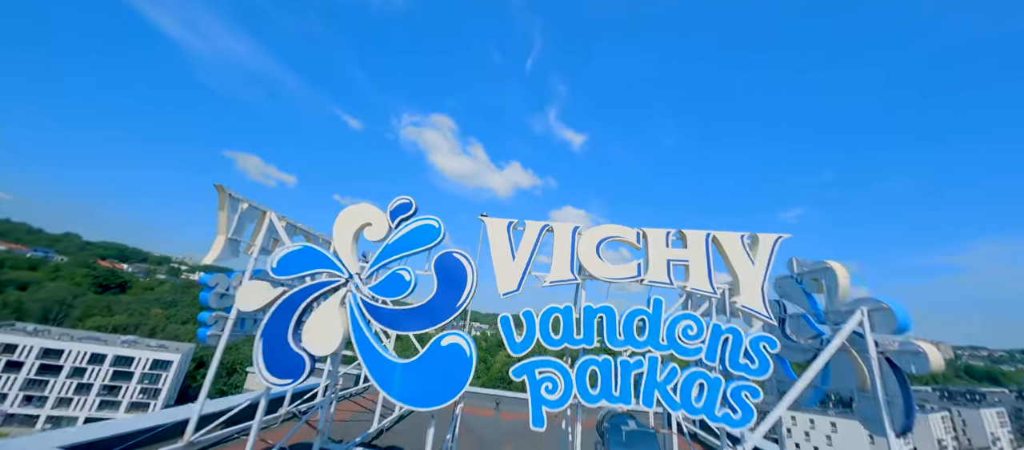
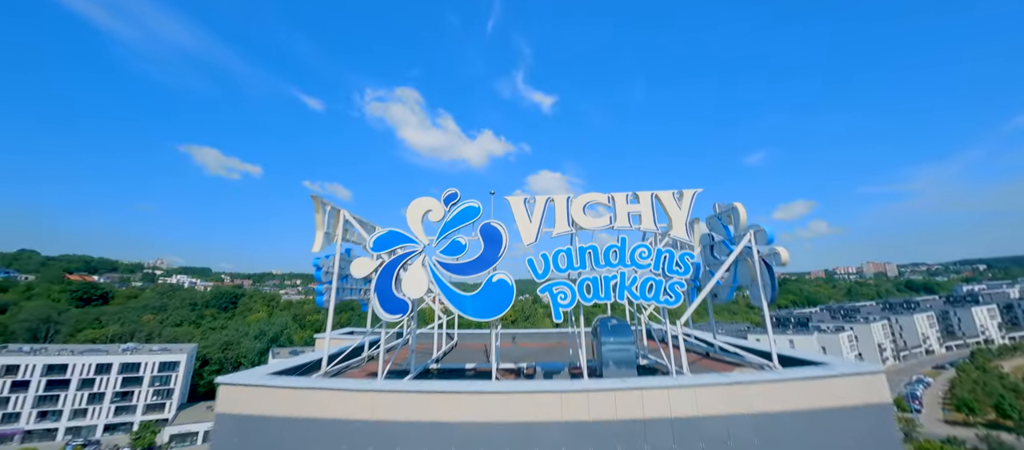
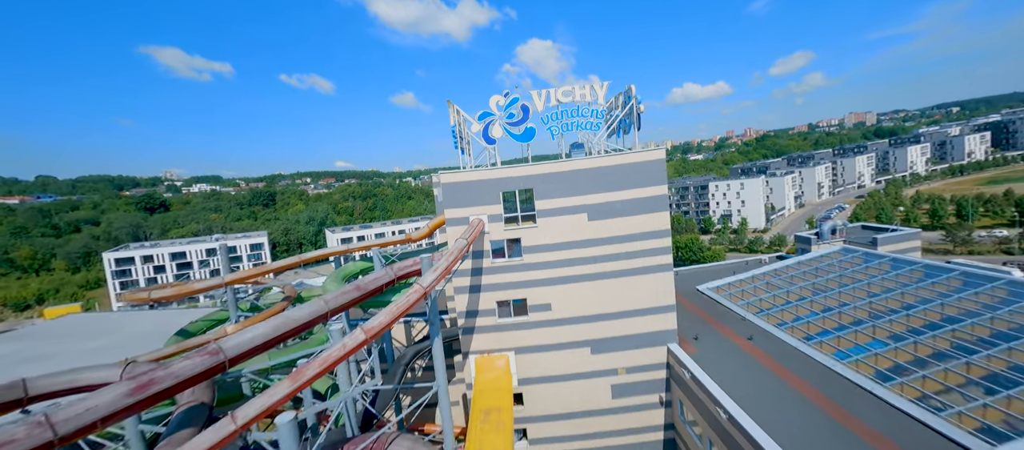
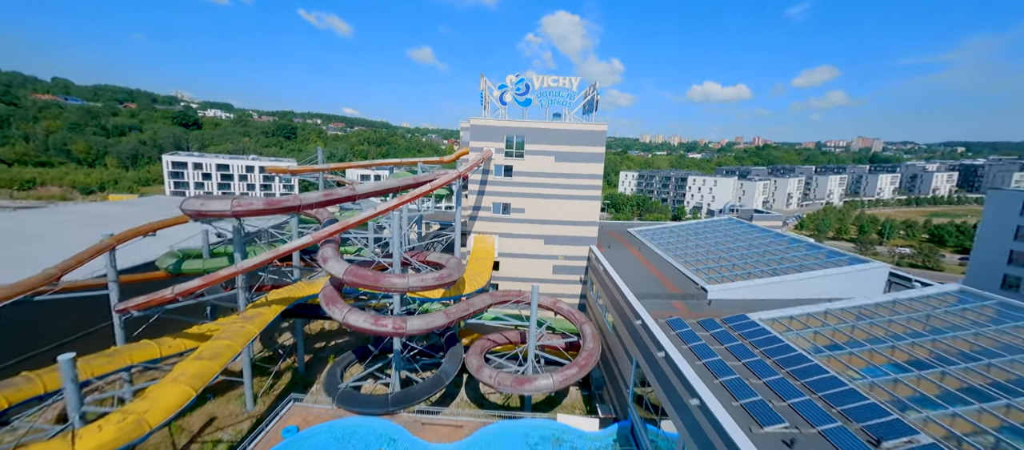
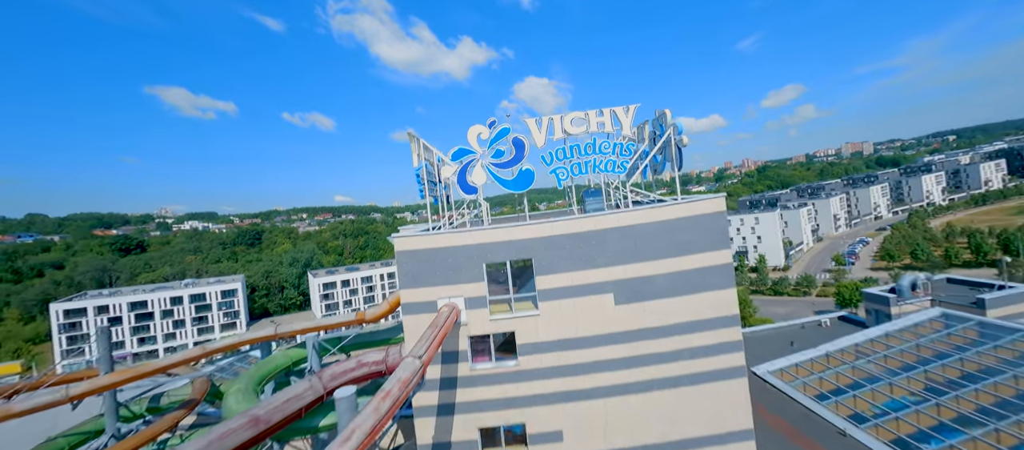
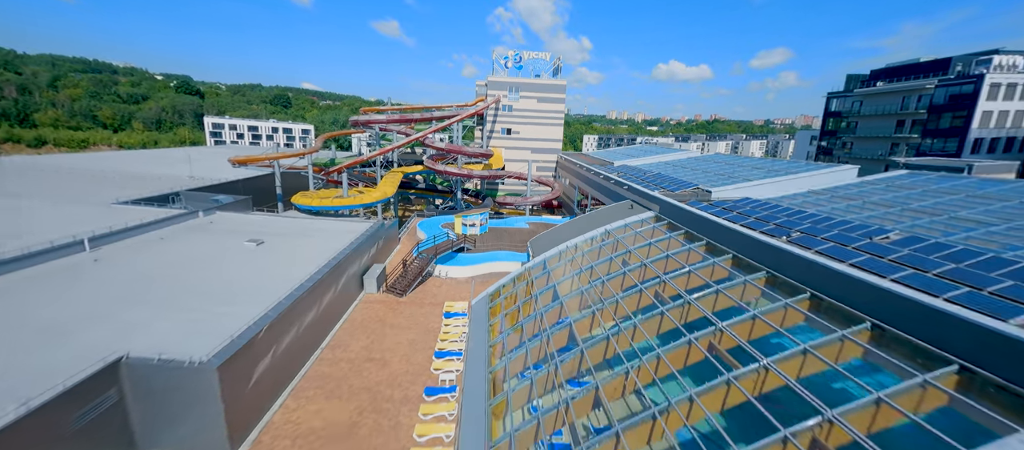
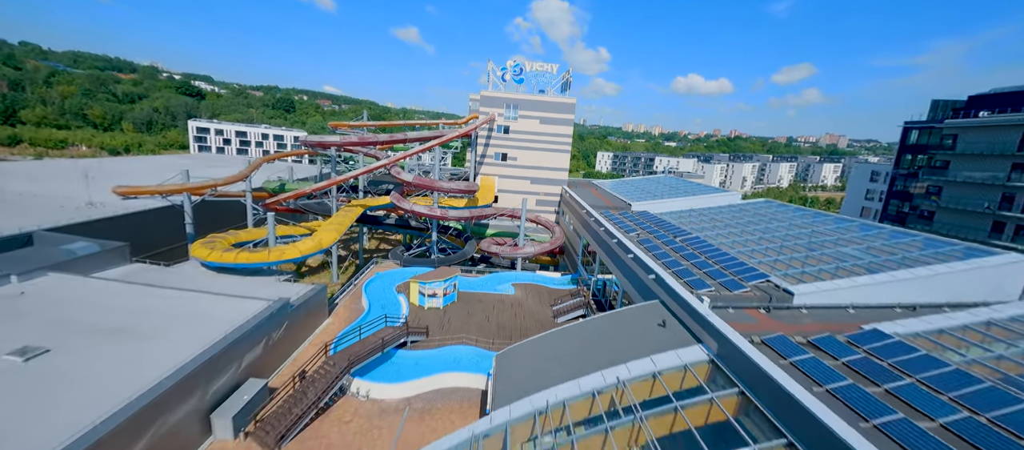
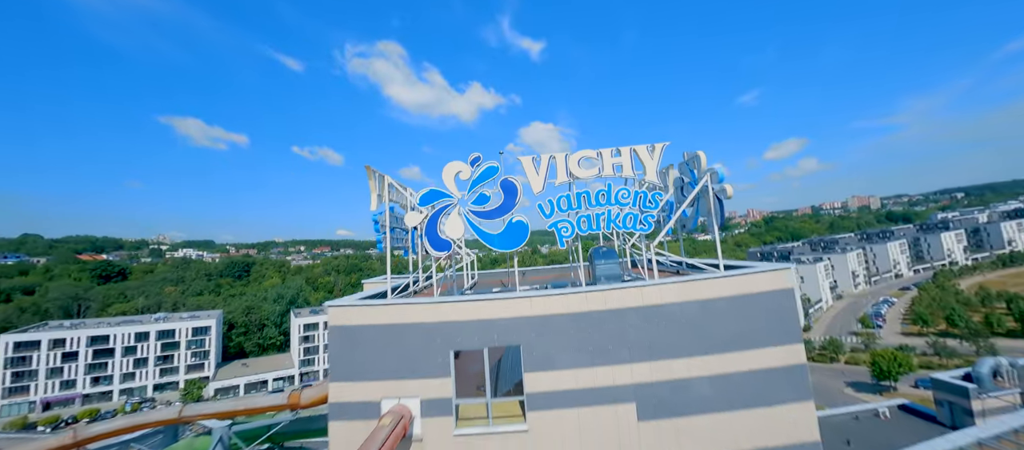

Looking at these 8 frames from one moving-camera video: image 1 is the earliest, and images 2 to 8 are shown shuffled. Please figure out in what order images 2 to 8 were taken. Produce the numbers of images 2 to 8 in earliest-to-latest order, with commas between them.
2, 8, 5, 3, 4, 7, 6
